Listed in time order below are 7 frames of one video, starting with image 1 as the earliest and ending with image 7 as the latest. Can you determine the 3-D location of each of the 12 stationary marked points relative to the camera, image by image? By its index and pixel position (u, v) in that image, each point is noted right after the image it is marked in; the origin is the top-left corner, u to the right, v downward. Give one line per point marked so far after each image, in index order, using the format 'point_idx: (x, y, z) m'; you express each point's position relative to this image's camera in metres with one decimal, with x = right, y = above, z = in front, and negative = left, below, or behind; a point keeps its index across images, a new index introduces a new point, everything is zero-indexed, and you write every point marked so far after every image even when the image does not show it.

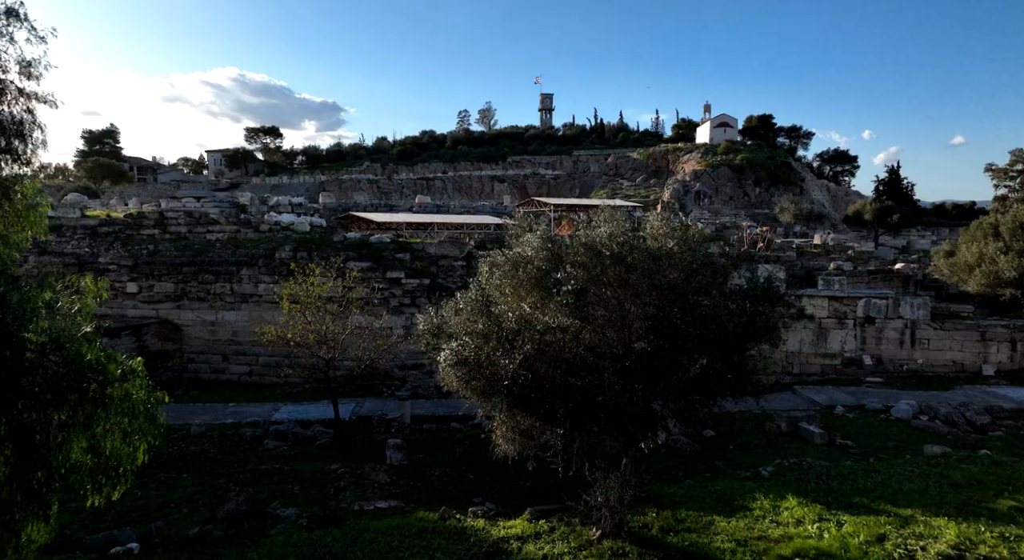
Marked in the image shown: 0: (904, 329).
0: (+6.5, -0.8, +9.7) m
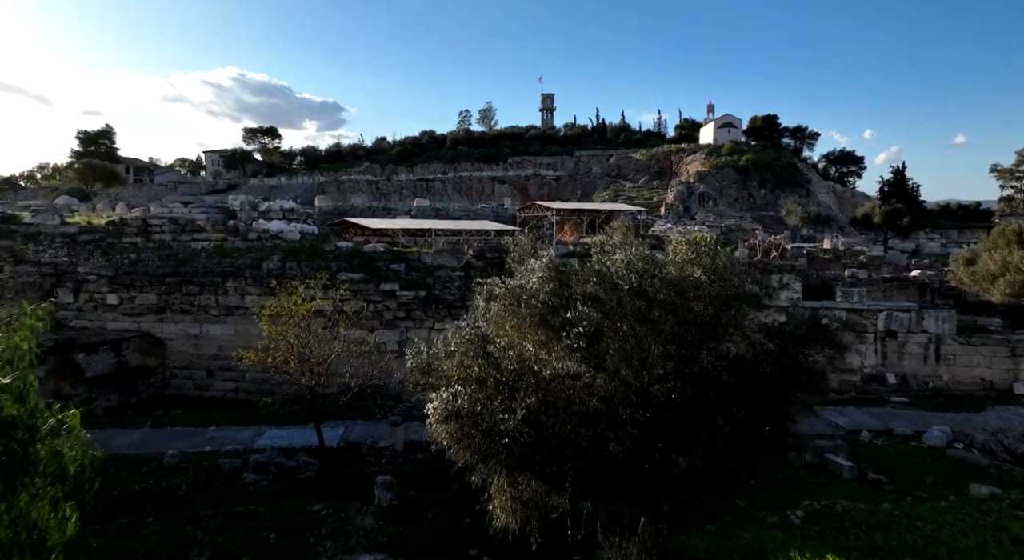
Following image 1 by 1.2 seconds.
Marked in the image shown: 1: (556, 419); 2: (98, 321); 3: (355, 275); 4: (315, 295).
0: (+6.5, -1.0, +9.2) m
1: (+0.2, -0.8, +3.2) m
2: (-6.9, -0.7, +9.8) m
3: (-2.5, +0.1, +9.3) m
4: (-3.0, -0.3, +8.9) m
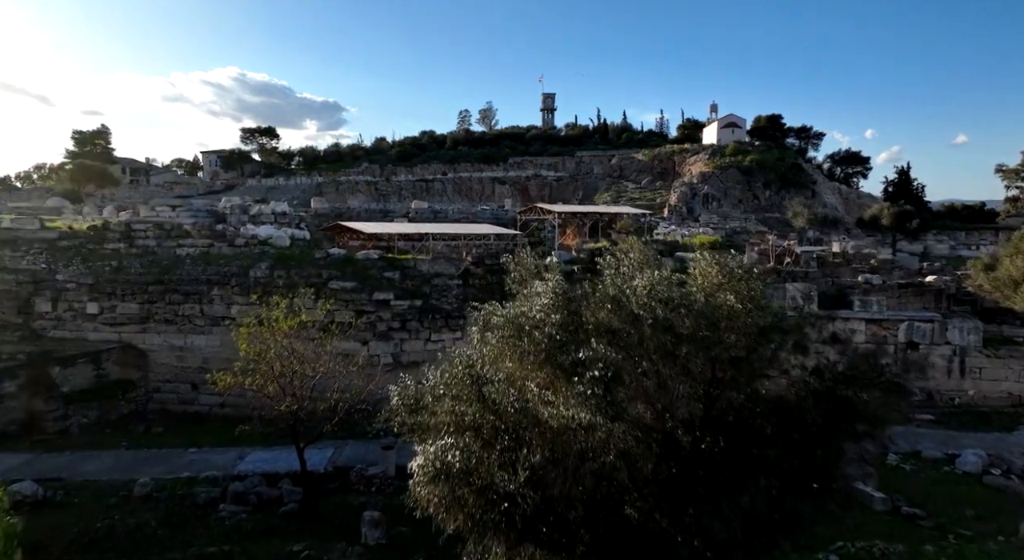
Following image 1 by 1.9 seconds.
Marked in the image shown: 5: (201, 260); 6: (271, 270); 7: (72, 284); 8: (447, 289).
0: (+6.5, -1.1, +8.7) m
1: (+0.3, -0.9, +2.7) m
2: (-6.9, -0.8, +9.3) m
3: (-2.5, -0.1, +8.8) m
4: (-3.0, -0.4, +8.5) m
5: (-5.0, +0.3, +9.6) m
6: (-3.7, +0.2, +9.1) m
7: (-7.0, -0.1, +9.4) m
8: (-1.0, -0.1, +9.2) m
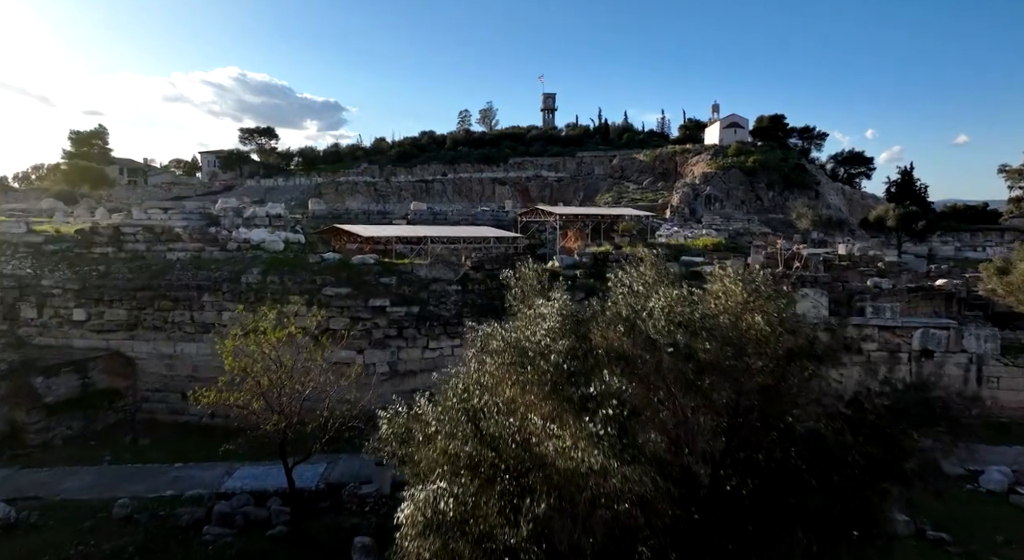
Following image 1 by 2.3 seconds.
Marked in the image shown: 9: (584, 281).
0: (+6.5, -1.2, +8.4) m
1: (+0.3, -1.0, +2.4) m
2: (-6.9, -0.9, +9.0) m
3: (-2.5, -0.1, +8.5) m
4: (-3.0, -0.5, +8.2) m
5: (-5.0, +0.2, +9.3) m
6: (-3.7, +0.1, +8.8) m
7: (-7.0, -0.1, +9.1) m
8: (-1.0, -0.2, +8.9) m
9: (+1.1, 0.0, +9.3) m
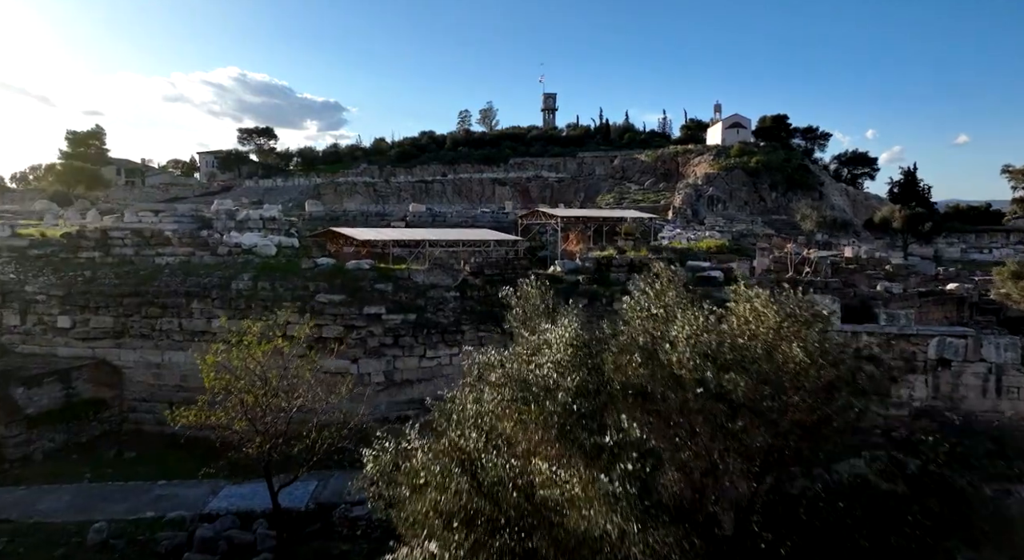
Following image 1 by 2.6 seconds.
0: (+6.5, -1.3, +8.1) m
1: (+0.3, -1.1, +2.1) m
2: (-6.8, -1.0, +8.7) m
3: (-2.5, -0.2, +8.2) m
4: (-3.0, -0.6, +7.8) m
5: (-5.0, +0.2, +8.9) m
6: (-3.7, 0.0, +8.5) m
7: (-7.0, -0.2, +8.8) m
8: (-1.0, -0.3, +8.6) m
9: (+1.1, -0.1, +8.9) m
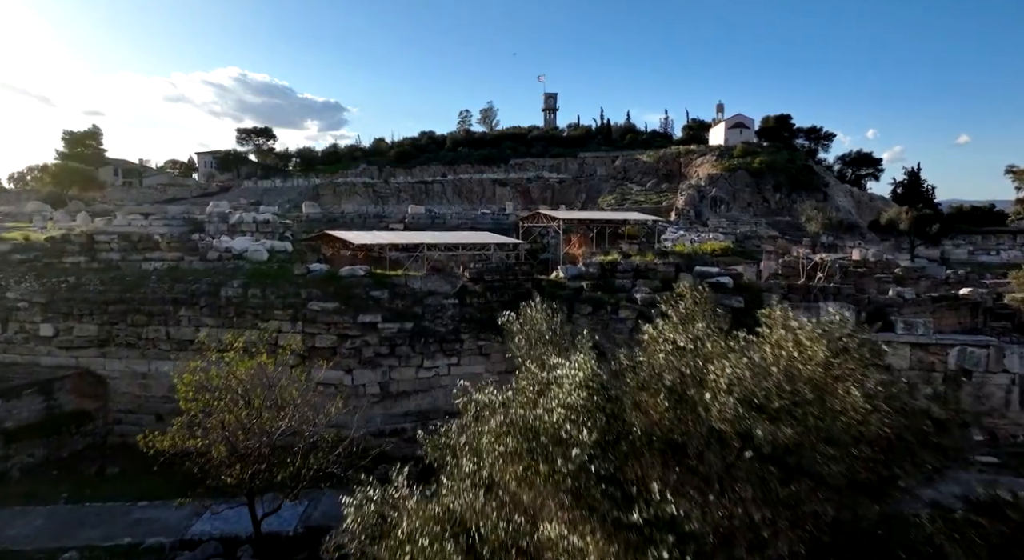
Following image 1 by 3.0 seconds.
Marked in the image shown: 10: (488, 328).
0: (+6.5, -1.4, +7.7) m
1: (+0.3, -1.2, +1.7) m
2: (-6.8, -1.1, +8.3) m
3: (-2.4, -0.3, +7.9) m
4: (-3.0, -0.7, +7.5) m
5: (-5.0, +0.1, +8.6) m
6: (-3.7, -0.1, +8.1) m
7: (-7.0, -0.3, +8.4) m
8: (-1.0, -0.4, +8.2) m
9: (+1.2, -0.2, +8.6) m
10: (-0.3, -0.7, +8.3) m
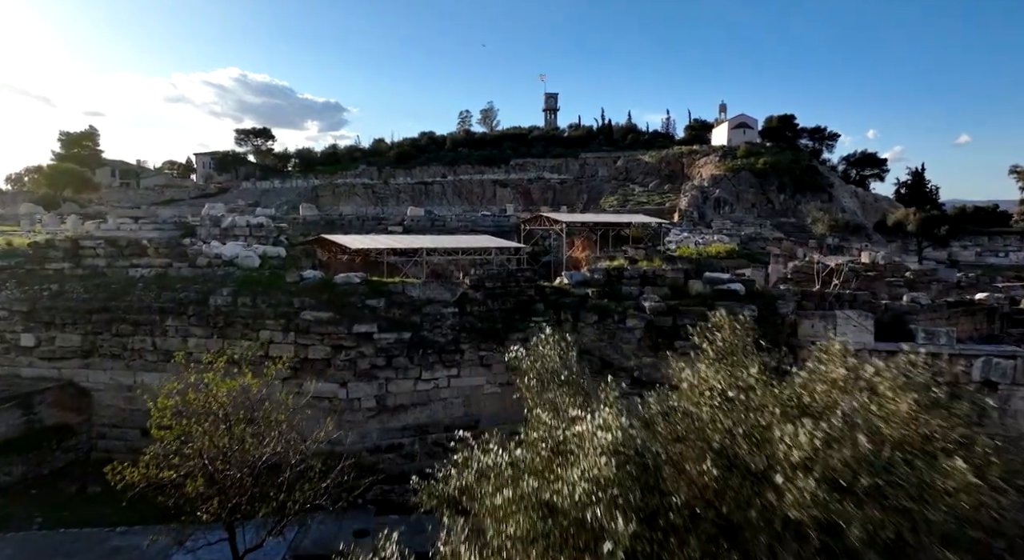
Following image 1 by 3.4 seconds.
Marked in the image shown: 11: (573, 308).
0: (+6.6, -1.5, +7.3) m
1: (+0.3, -1.3, +1.4) m
2: (-6.8, -1.2, +8.0) m
3: (-2.4, -0.4, +7.5) m
4: (-2.9, -0.8, +7.1) m
5: (-5.0, 0.0, +8.2) m
6: (-3.7, -0.2, +7.8) m
7: (-6.9, -0.4, +8.0) m
8: (-1.0, -0.5, +7.9) m
9: (+1.2, -0.3, +8.2) m
10: (-0.3, -0.8, +8.0) m
11: (+0.9, -0.4, +8.2) m
